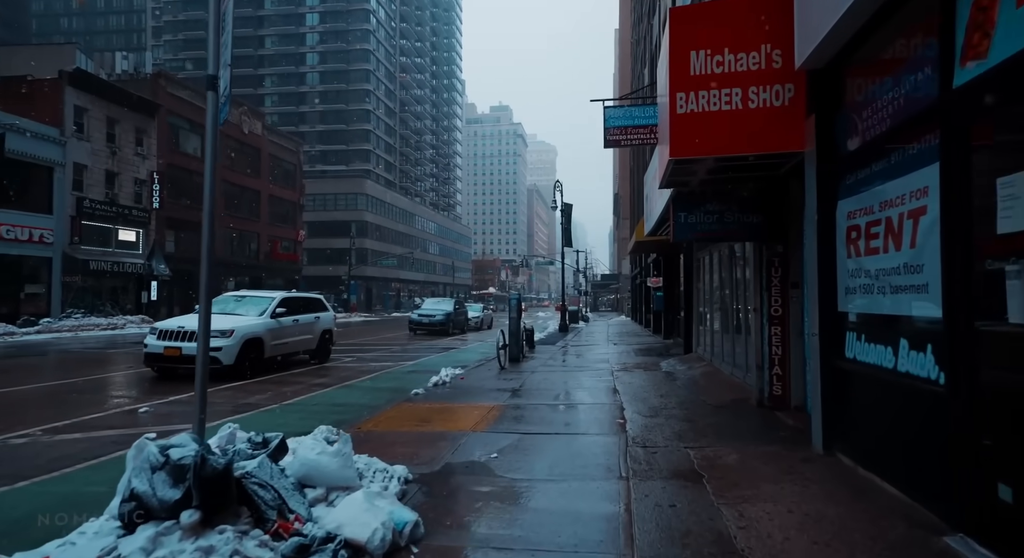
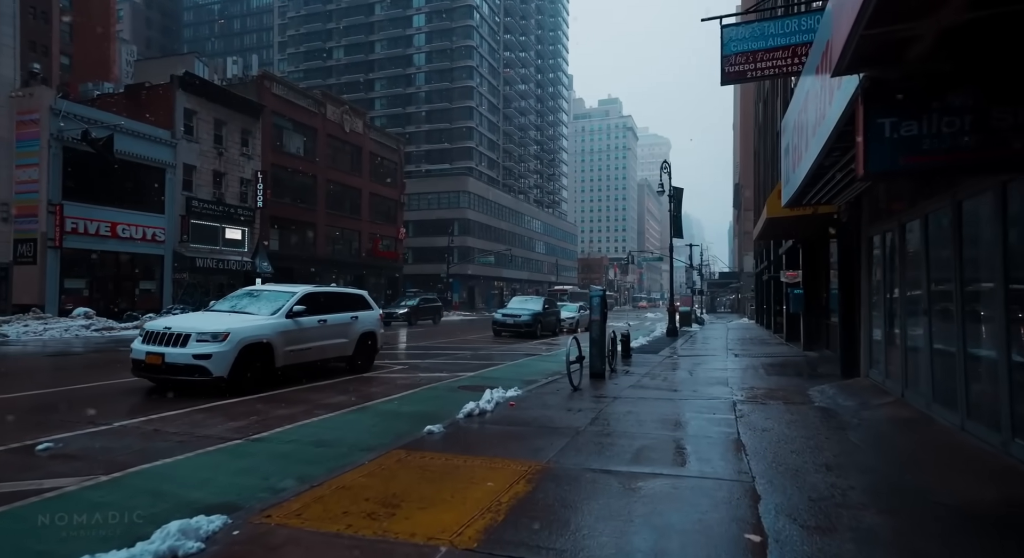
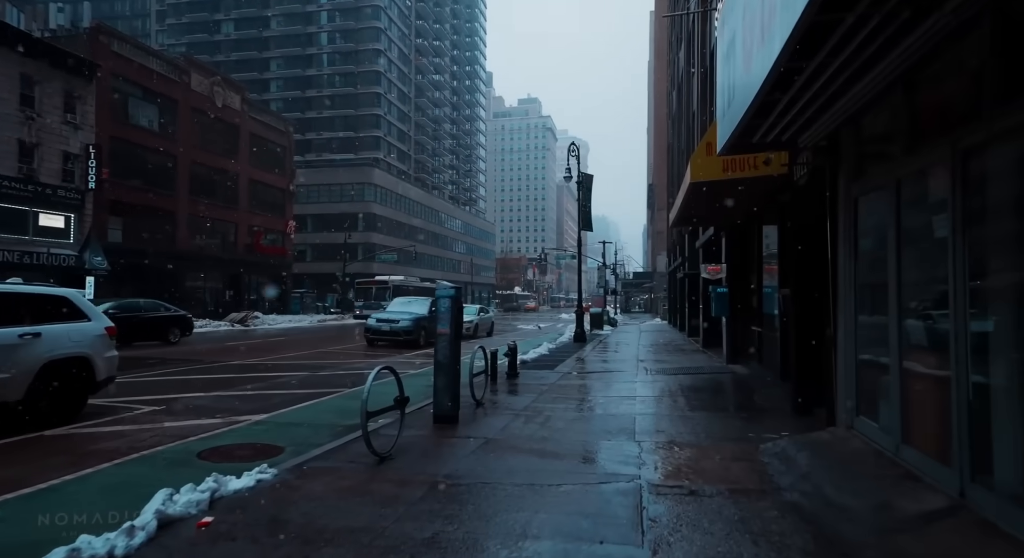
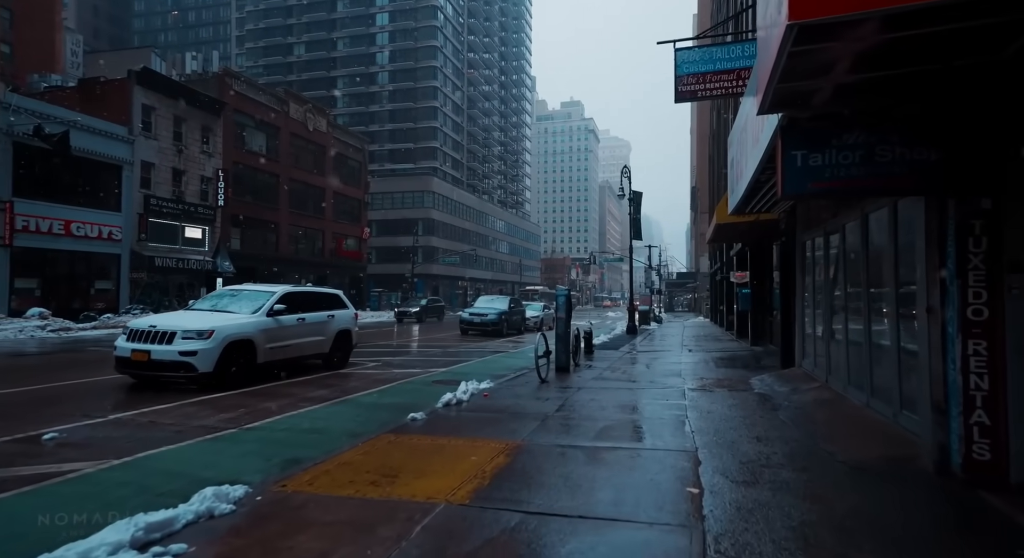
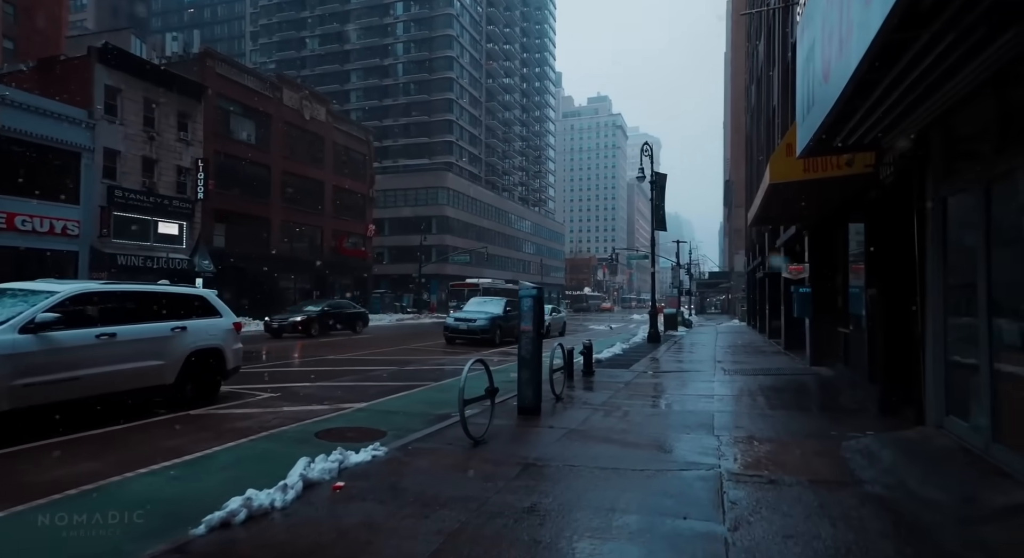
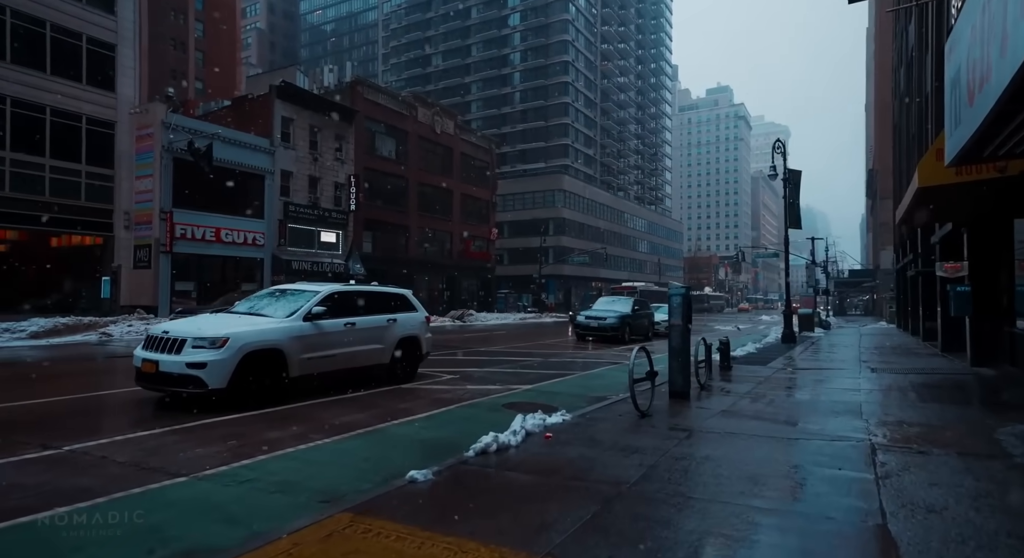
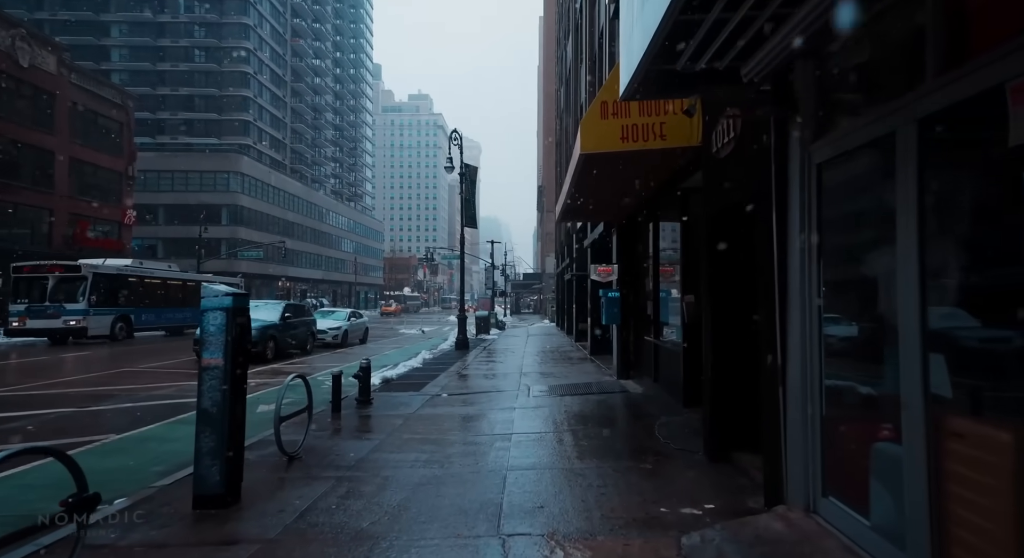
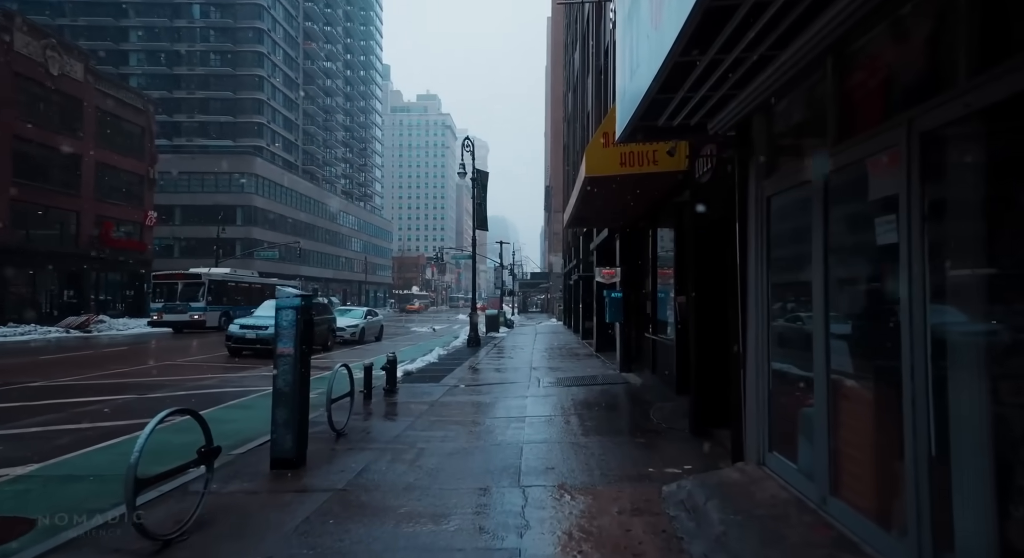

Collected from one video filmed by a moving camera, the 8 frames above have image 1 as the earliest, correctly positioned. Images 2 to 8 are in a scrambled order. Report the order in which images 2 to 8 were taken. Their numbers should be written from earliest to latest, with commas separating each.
4, 2, 6, 5, 3, 8, 7
